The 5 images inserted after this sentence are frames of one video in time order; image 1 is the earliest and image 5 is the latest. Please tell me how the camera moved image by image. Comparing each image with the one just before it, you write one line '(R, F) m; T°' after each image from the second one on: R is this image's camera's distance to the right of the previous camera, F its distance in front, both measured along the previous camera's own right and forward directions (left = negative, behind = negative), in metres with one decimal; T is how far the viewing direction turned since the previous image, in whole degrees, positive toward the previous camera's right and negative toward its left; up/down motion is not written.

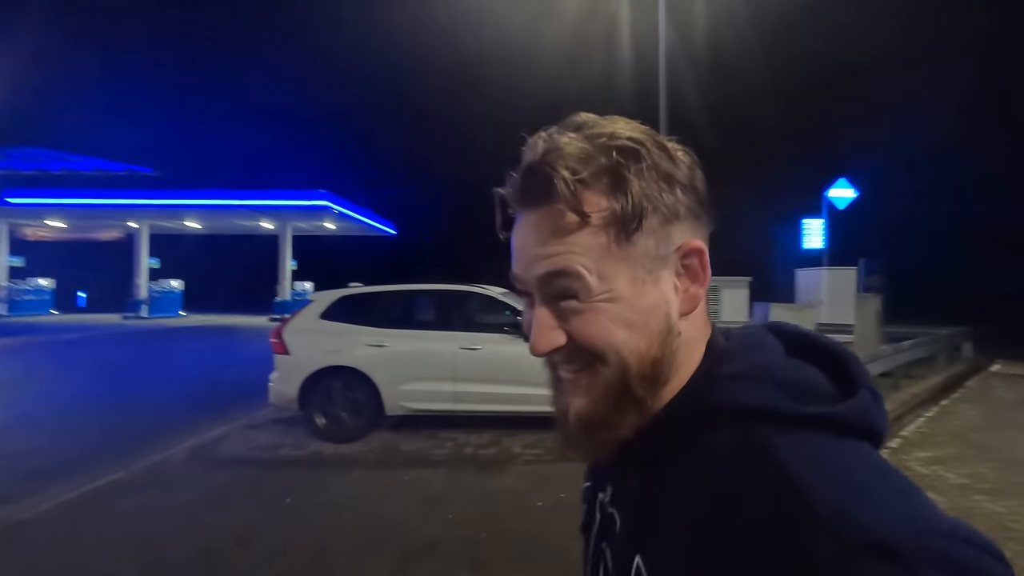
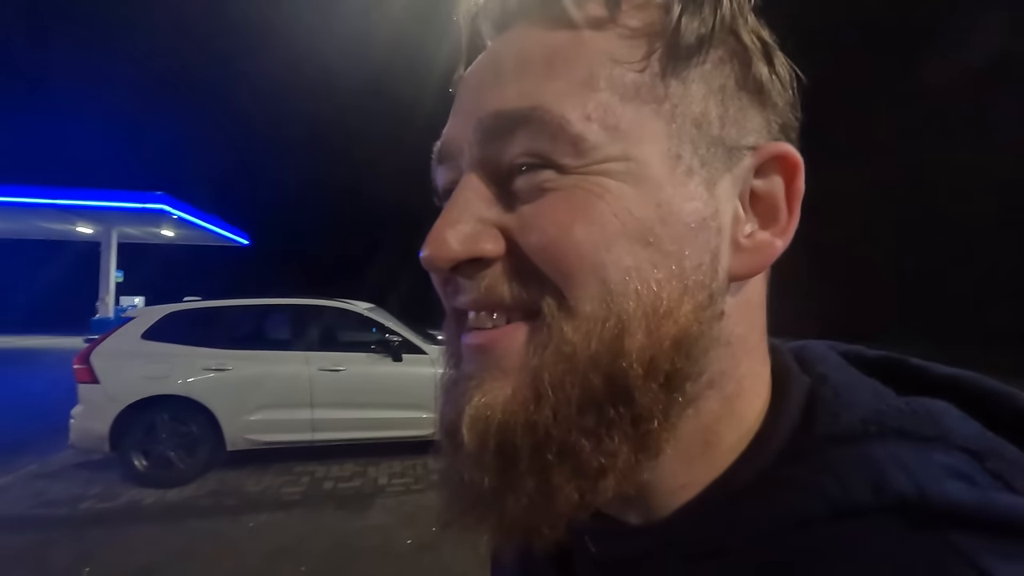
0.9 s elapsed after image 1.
(0.0, +0.6) m; +11°
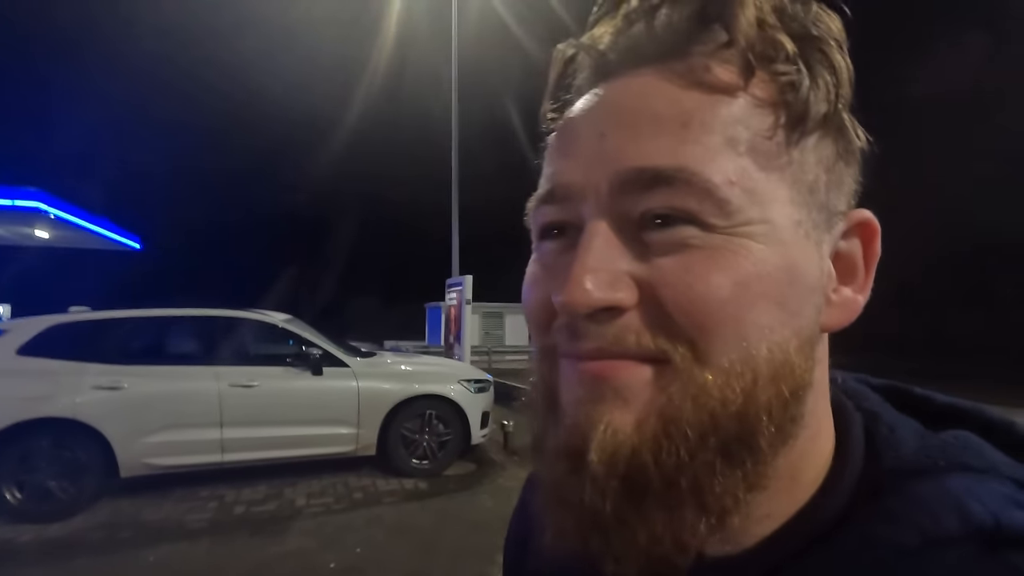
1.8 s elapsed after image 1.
(-0.1, 0.0) m; +8°
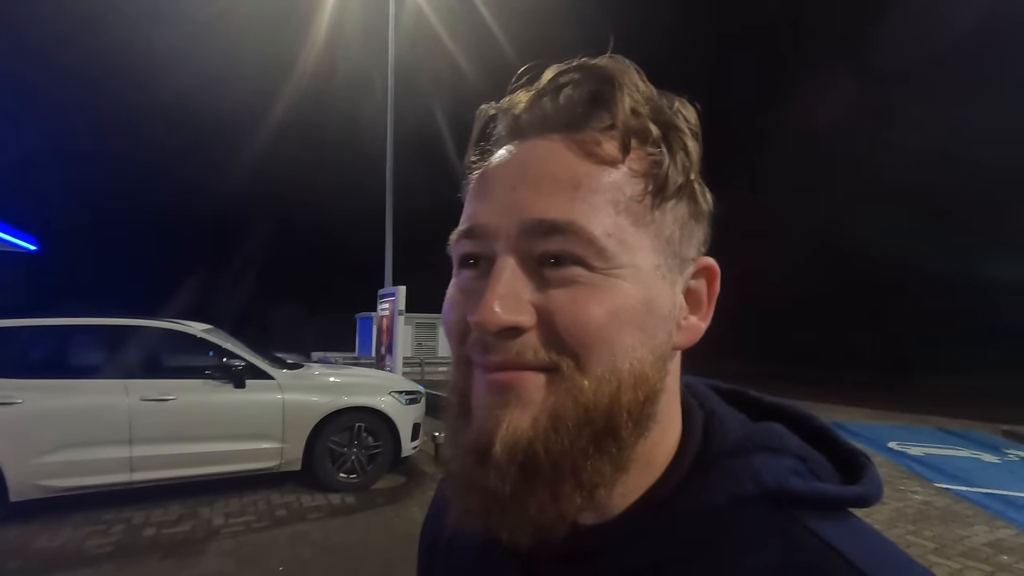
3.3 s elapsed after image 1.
(0.0, -0.1) m; +6°
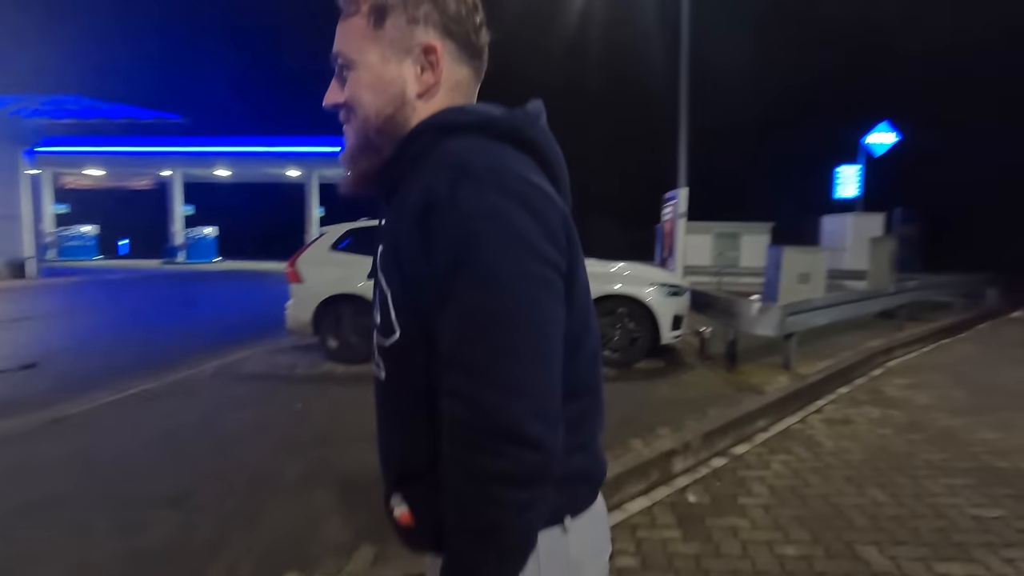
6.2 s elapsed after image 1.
(+1.1, -0.5) m; -30°
